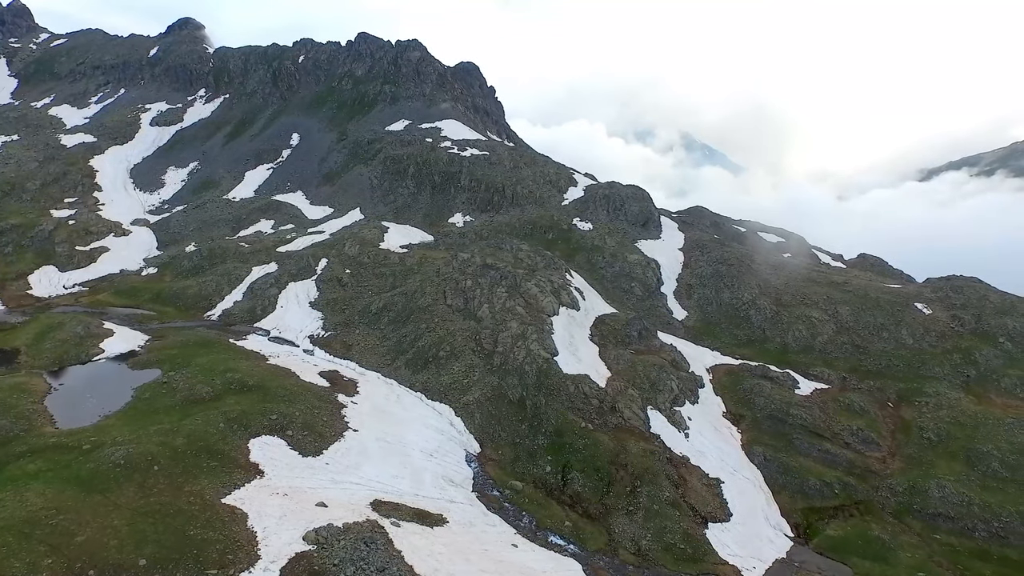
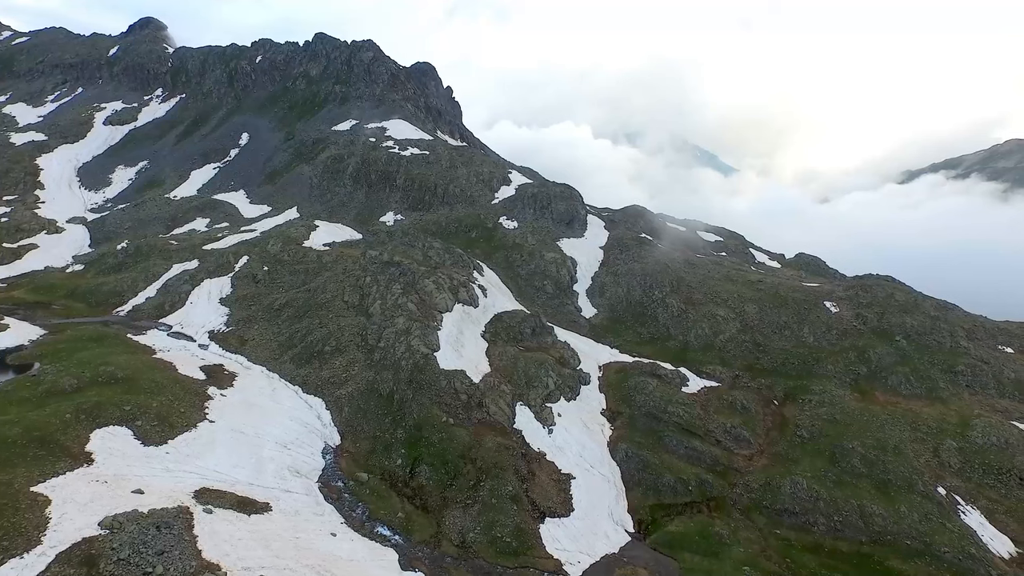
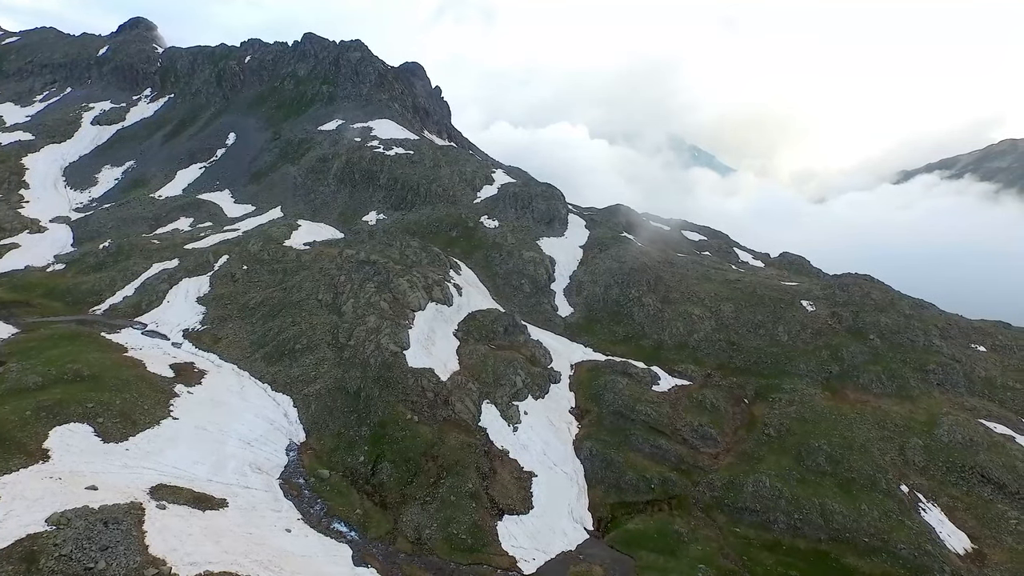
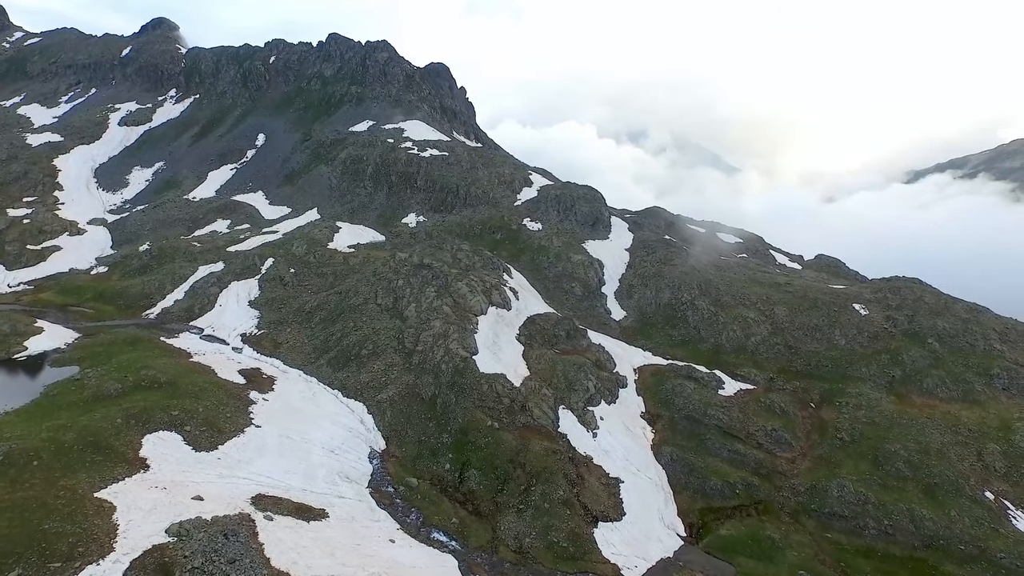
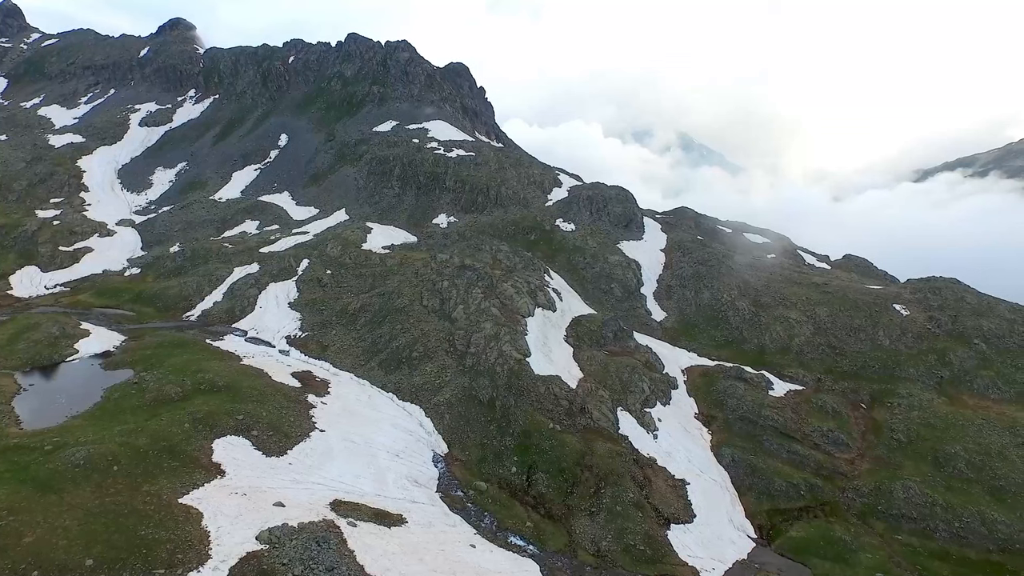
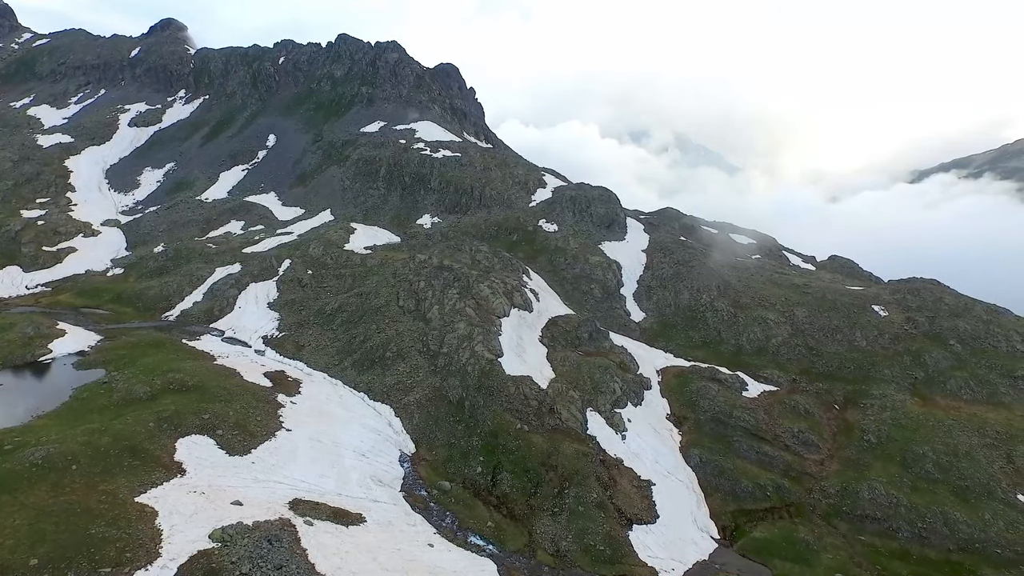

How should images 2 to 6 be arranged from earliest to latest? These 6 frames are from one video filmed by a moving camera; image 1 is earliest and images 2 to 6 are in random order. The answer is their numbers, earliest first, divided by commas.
5, 6, 4, 2, 3
